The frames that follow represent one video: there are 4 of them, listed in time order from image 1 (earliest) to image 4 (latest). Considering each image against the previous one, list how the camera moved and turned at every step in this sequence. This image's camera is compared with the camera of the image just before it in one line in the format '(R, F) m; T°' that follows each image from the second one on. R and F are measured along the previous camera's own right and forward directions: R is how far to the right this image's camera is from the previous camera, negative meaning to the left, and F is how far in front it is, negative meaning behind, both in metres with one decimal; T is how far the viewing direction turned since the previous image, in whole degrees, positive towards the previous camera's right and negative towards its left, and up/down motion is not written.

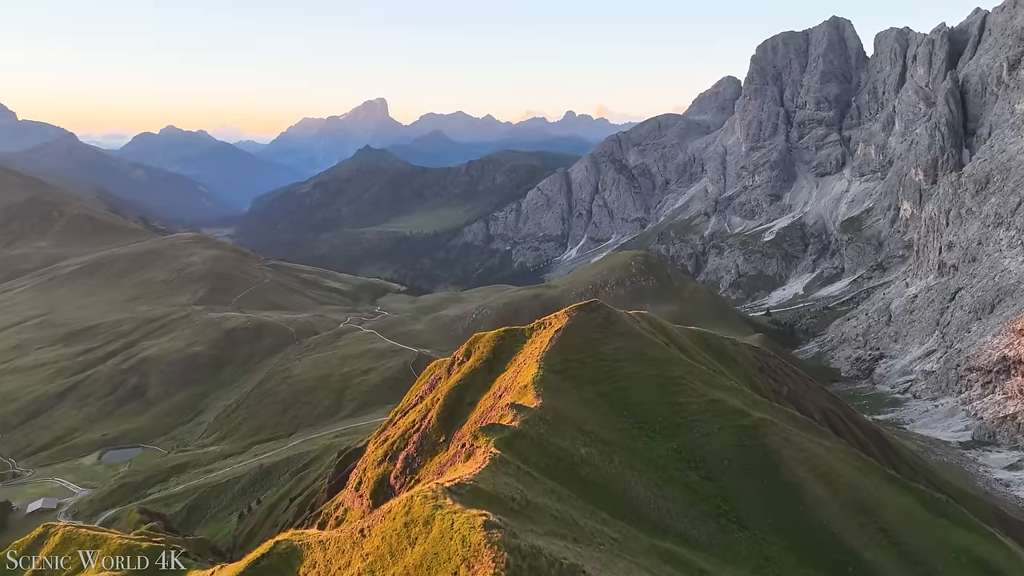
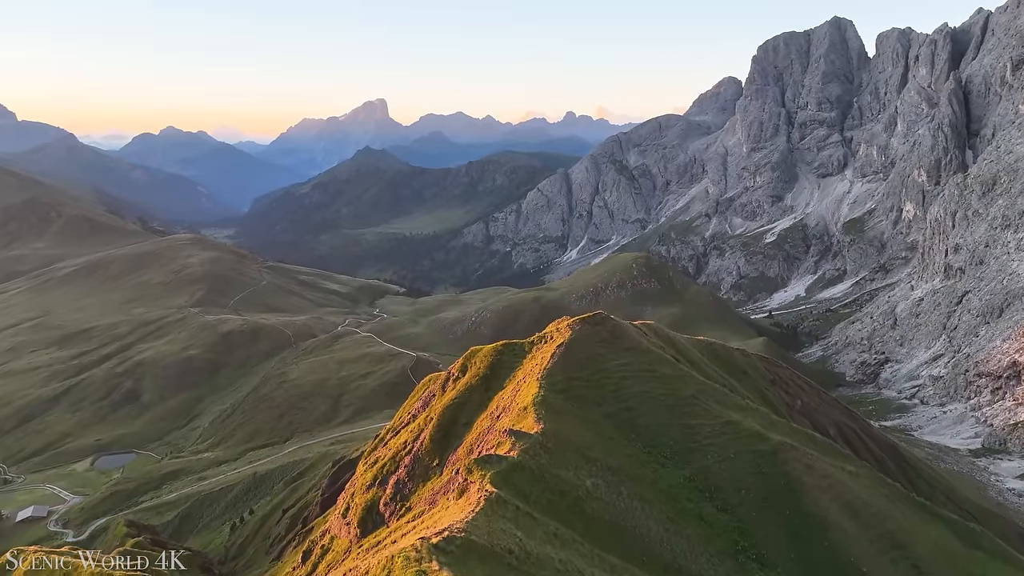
(+0.1, +3.6) m; 0°
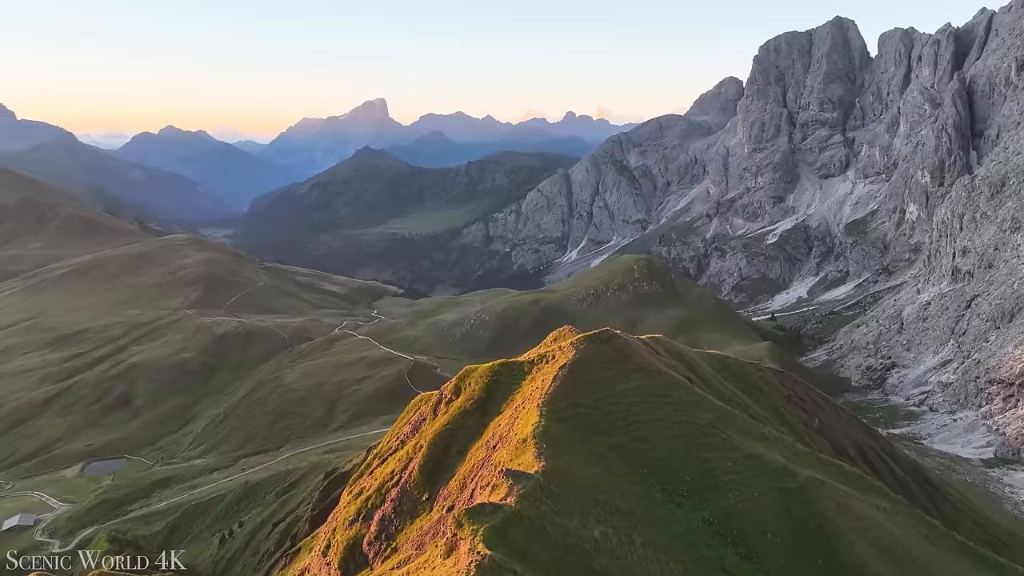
(+0.1, +4.4) m; 0°
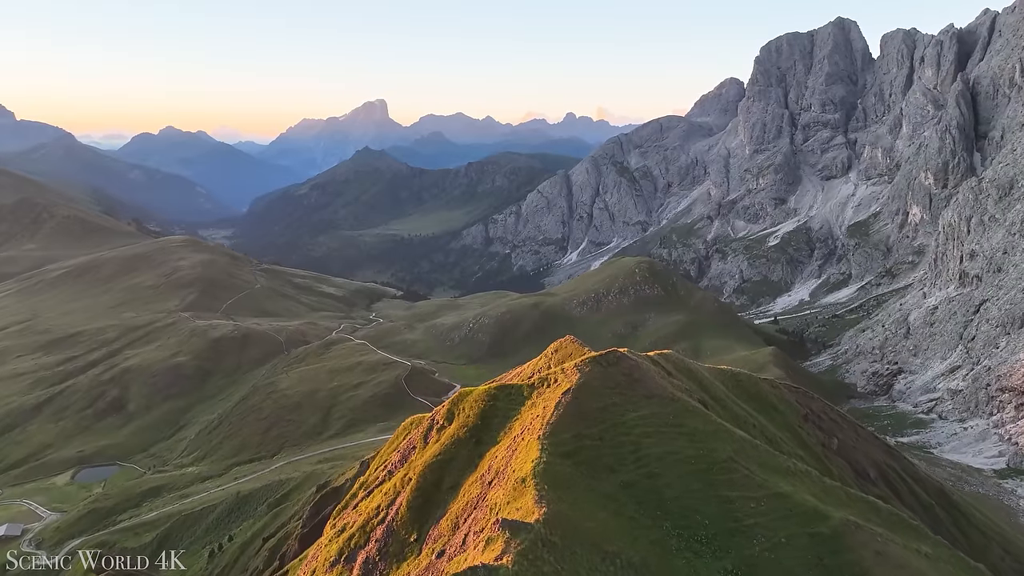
(+0.1, +4.1) m; 0°
